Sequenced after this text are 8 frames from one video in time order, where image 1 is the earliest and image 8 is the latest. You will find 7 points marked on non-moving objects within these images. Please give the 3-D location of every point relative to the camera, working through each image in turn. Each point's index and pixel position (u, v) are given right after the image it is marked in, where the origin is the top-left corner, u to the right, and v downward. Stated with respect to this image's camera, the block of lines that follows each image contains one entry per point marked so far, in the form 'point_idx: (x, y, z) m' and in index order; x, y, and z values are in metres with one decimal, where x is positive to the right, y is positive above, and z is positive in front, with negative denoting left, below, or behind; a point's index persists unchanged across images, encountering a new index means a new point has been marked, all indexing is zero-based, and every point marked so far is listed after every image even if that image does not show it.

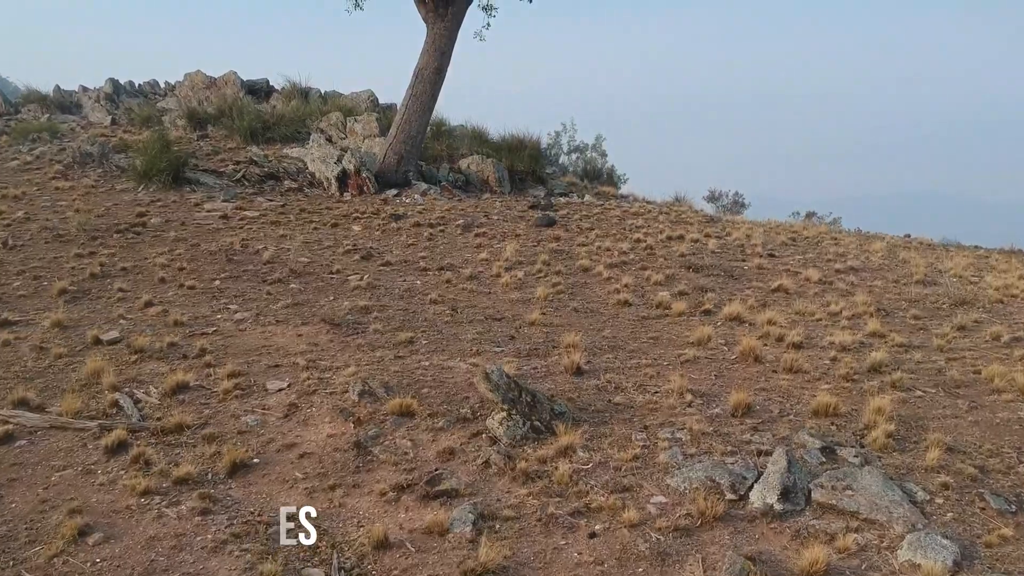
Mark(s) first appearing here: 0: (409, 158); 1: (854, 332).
0: (-1.9, +2.4, +10.4) m
1: (+2.9, -0.4, +4.7) m
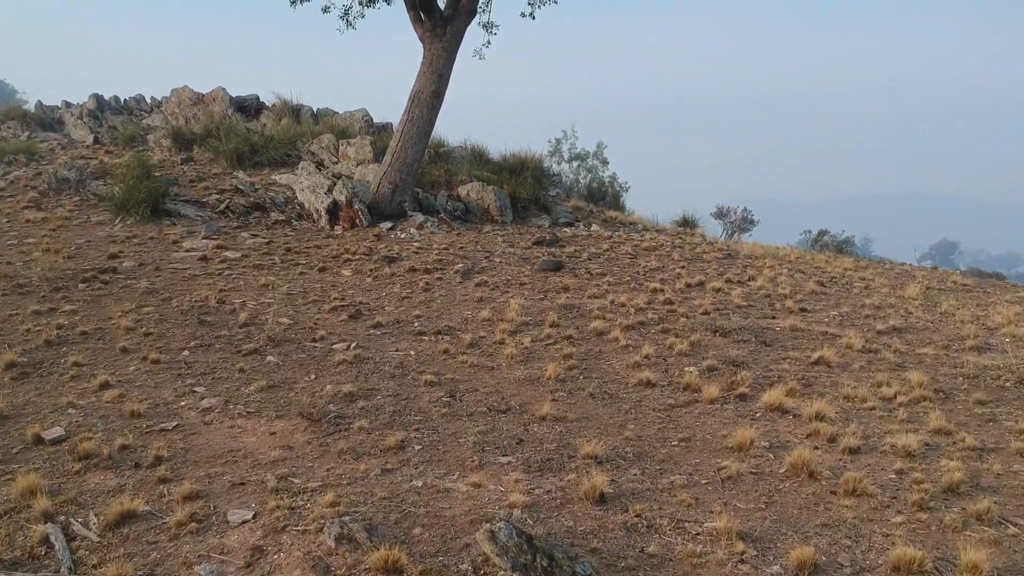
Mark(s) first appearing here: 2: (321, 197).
0: (-1.9, +1.7, +9.7) m
1: (+3.0, -1.0, +4.1) m
2: (-3.3, +1.6, +9.5) m
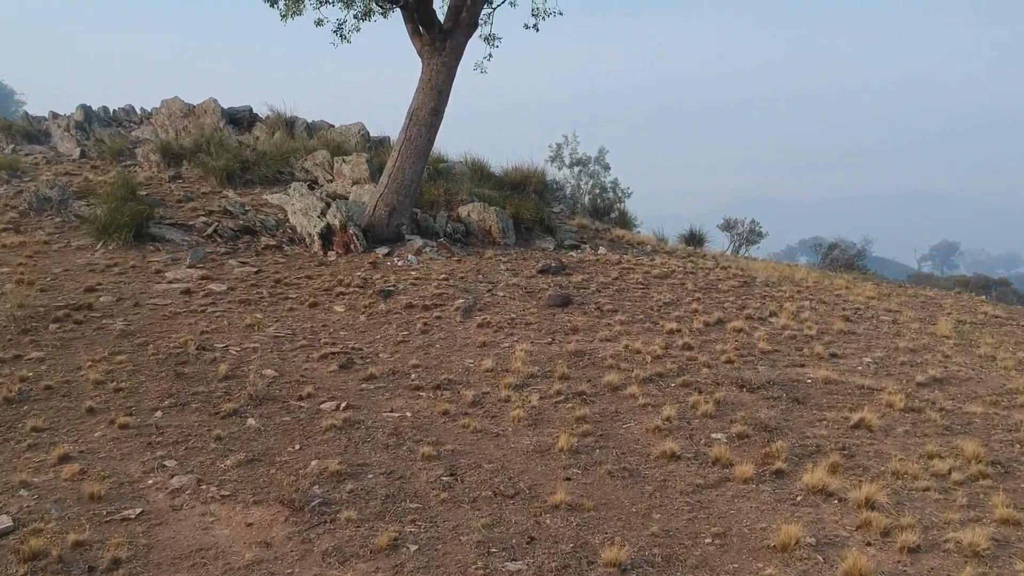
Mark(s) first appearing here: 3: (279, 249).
0: (-1.8, +1.3, +9.2) m
1: (+3.0, -1.5, +3.6) m
2: (-3.2, +1.1, +9.0) m
3: (-3.7, +0.6, +8.9) m
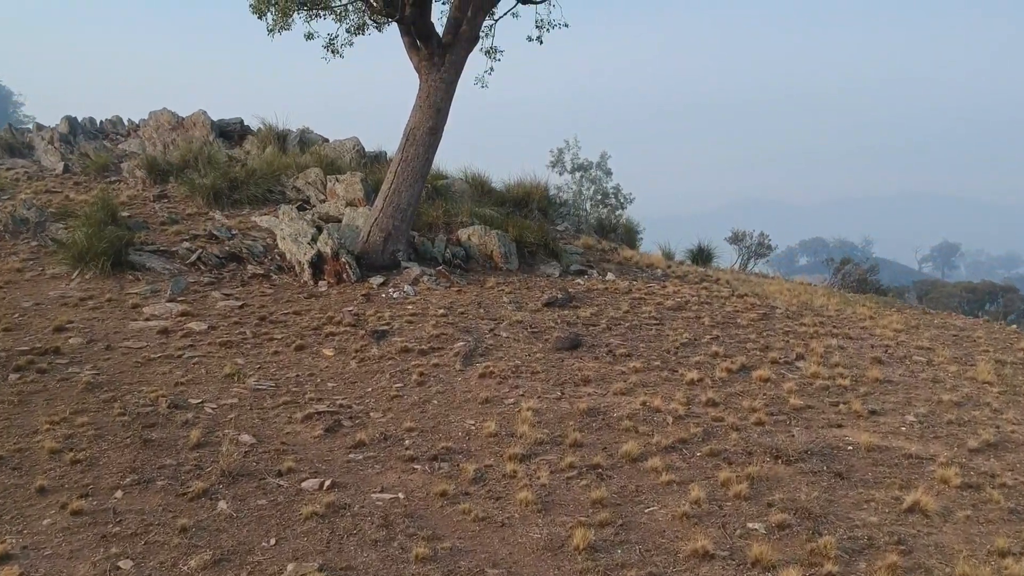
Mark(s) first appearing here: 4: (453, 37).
0: (-1.8, +0.8, +8.7) m
1: (+3.1, -2.0, +3.0) m
2: (-3.2, +0.6, +8.5) m
3: (-3.7, +0.1, +8.3) m
4: (-0.9, +4.0, +8.8) m
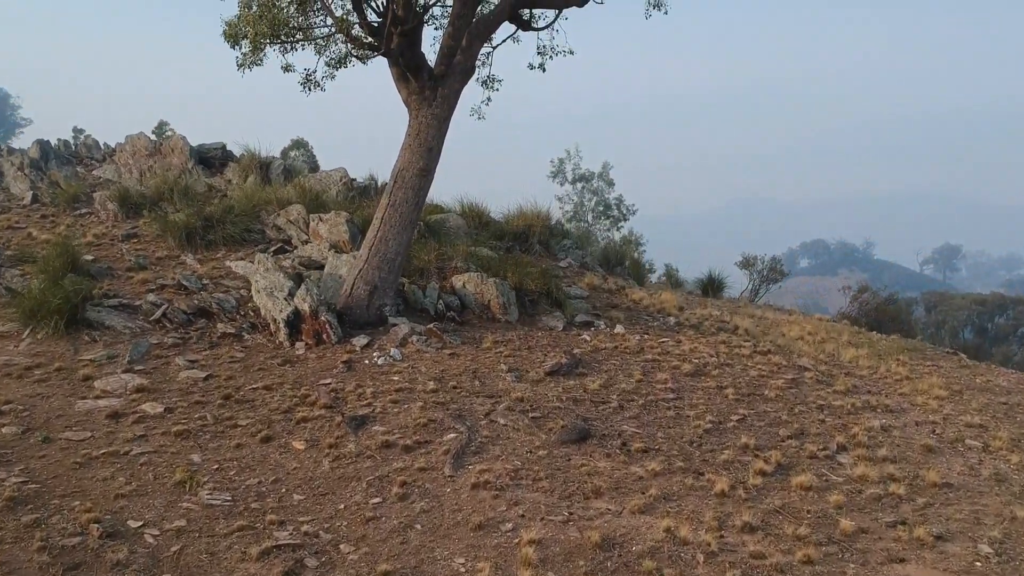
0: (-1.8, 0.0, +7.8) m
1: (+3.1, -2.8, +2.2) m
2: (-3.2, -0.2, +7.6) m
3: (-3.7, -0.7, +7.5) m
4: (-0.9, +3.1, +8.0) m
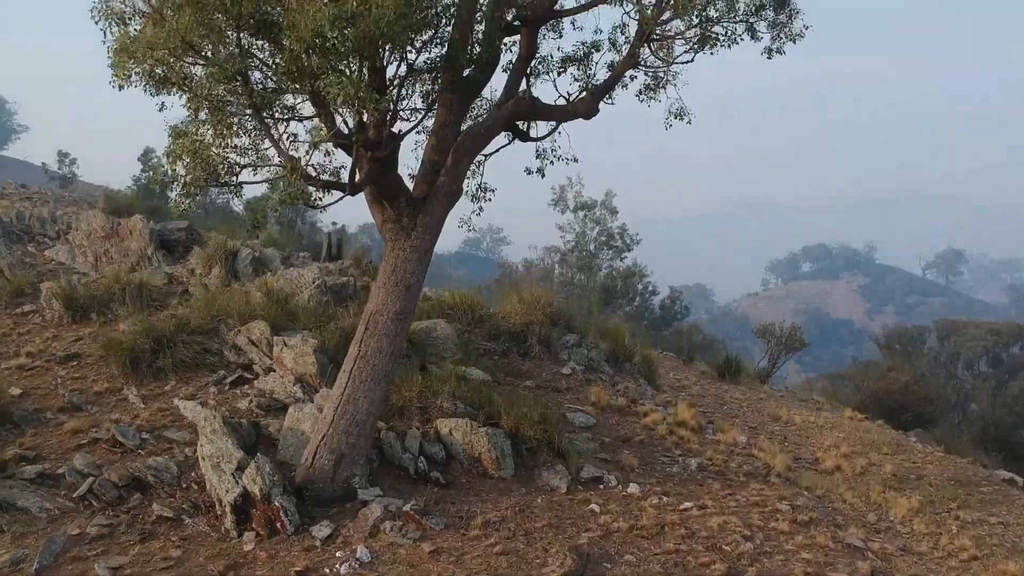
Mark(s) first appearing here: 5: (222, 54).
0: (-1.9, -2.0, +6.6) m
1: (+3.0, -4.8, +0.9) m
2: (-3.3, -2.2, +6.4) m
3: (-3.7, -2.7, +6.2) m
4: (-1.0, +1.2, +6.7) m
5: (-2.7, +2.2, +5.2) m
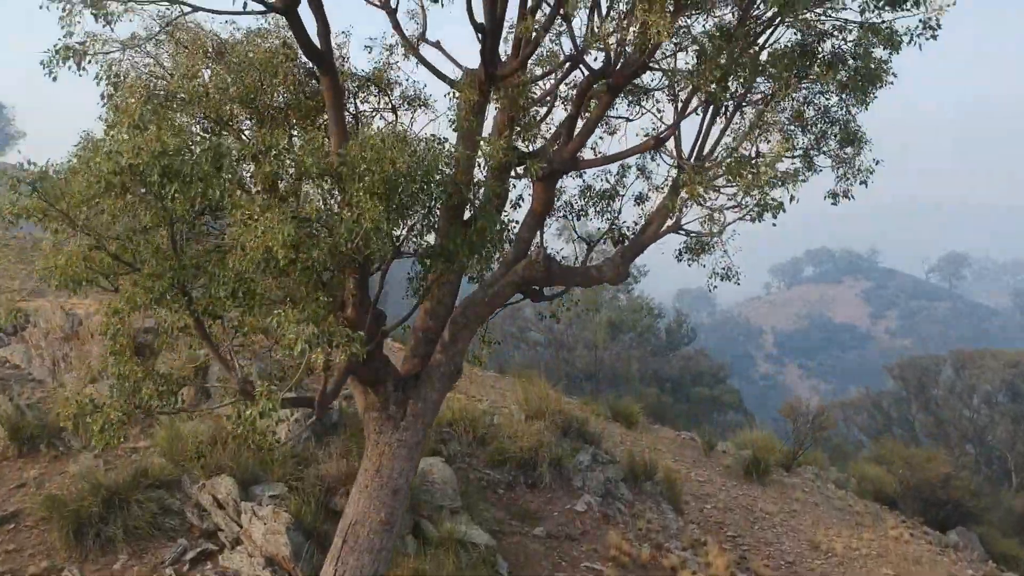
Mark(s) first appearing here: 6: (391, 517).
0: (-1.7, -4.0, +5.4) m
1: (+3.1, -6.8, -0.3) m
2: (-3.1, -4.2, +5.2) m
3: (-3.6, -4.6, +5.0) m
4: (-0.9, -0.8, +5.5) m
5: (-2.6, +0.2, +4.0) m
6: (-1.2, -2.2, +5.4) m
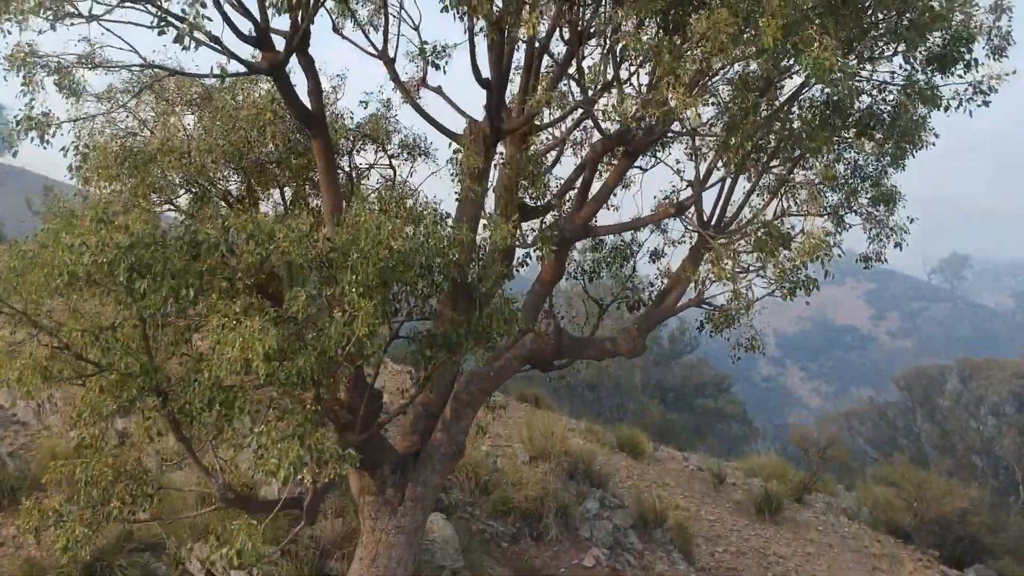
0: (-1.7, -4.6, +5.0) m
1: (+3.1, -7.4, -0.7) m
2: (-3.1, -4.8, +4.8) m
3: (-3.6, -5.3, +4.6) m
4: (-0.8, -1.5, +5.1) m
5: (-2.6, -0.5, +3.6) m
6: (-1.1, -2.9, +5.0) m
